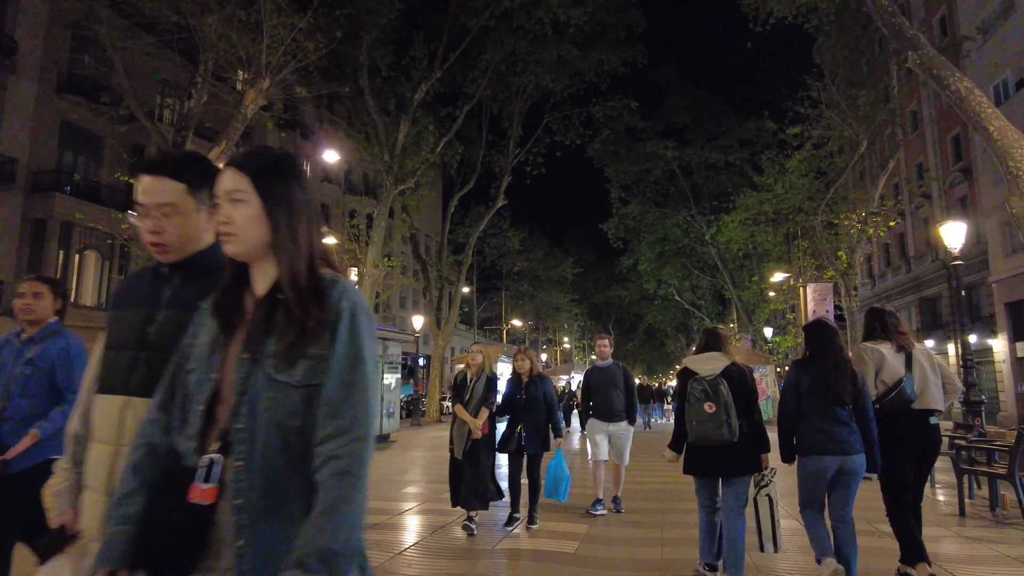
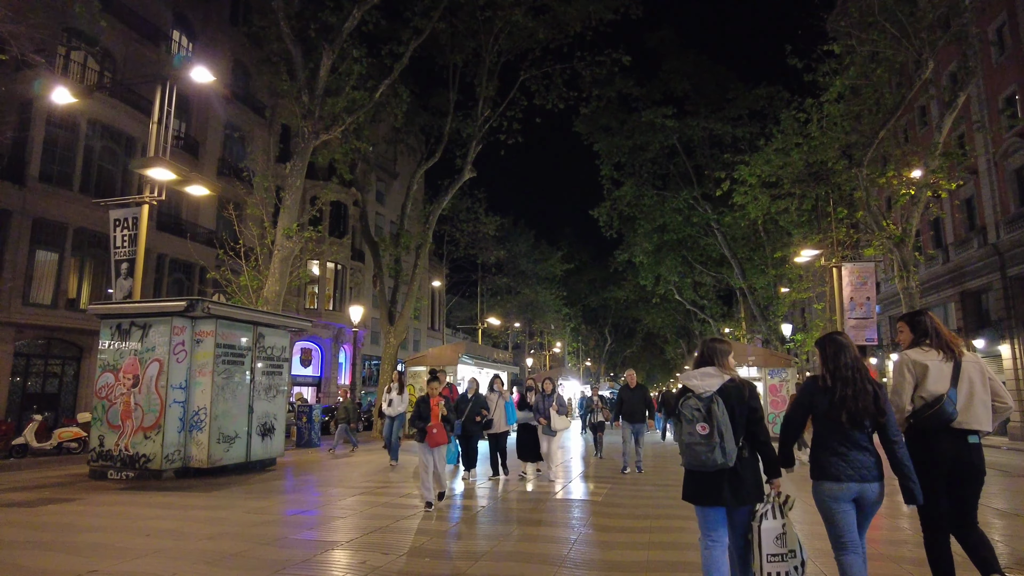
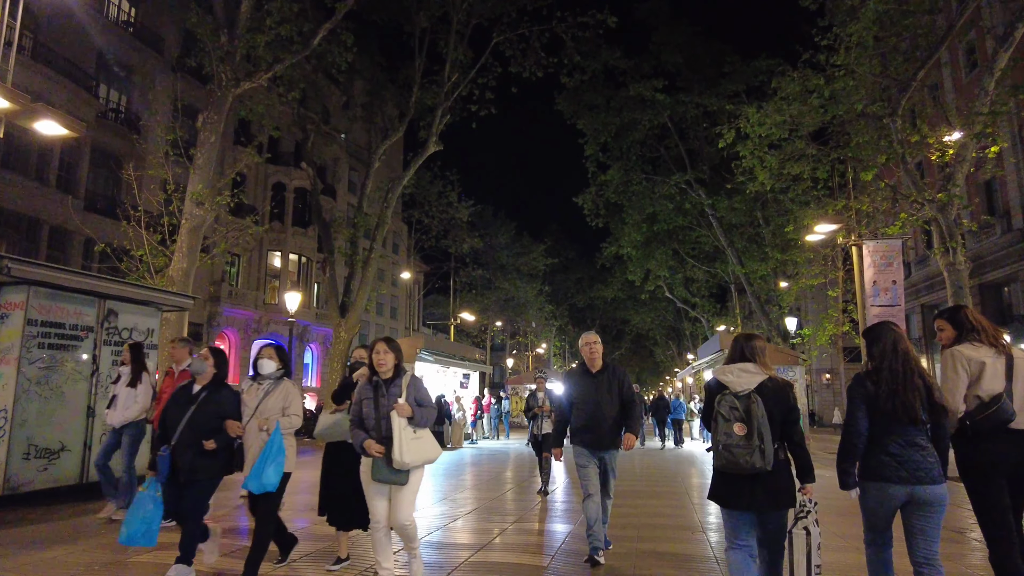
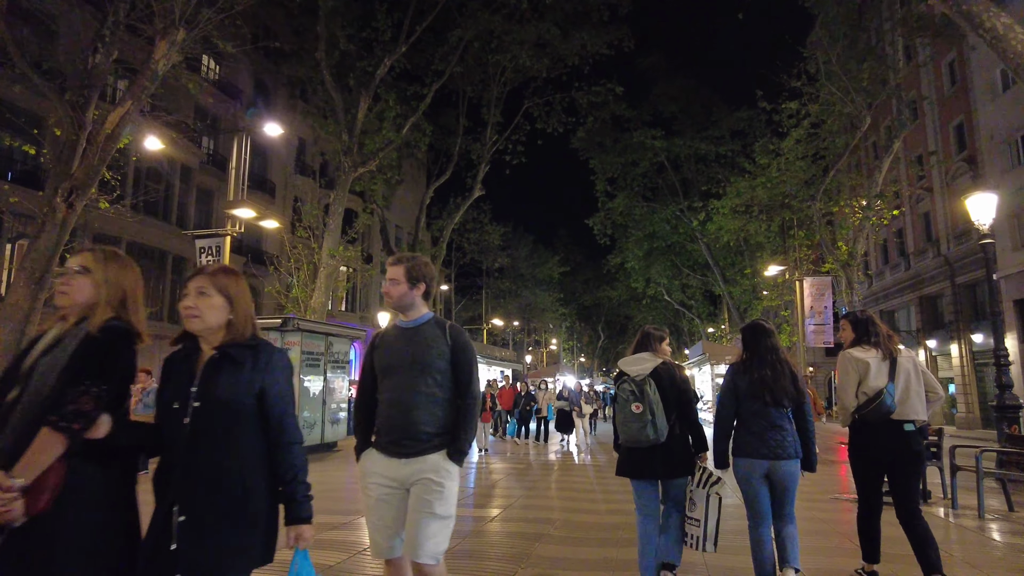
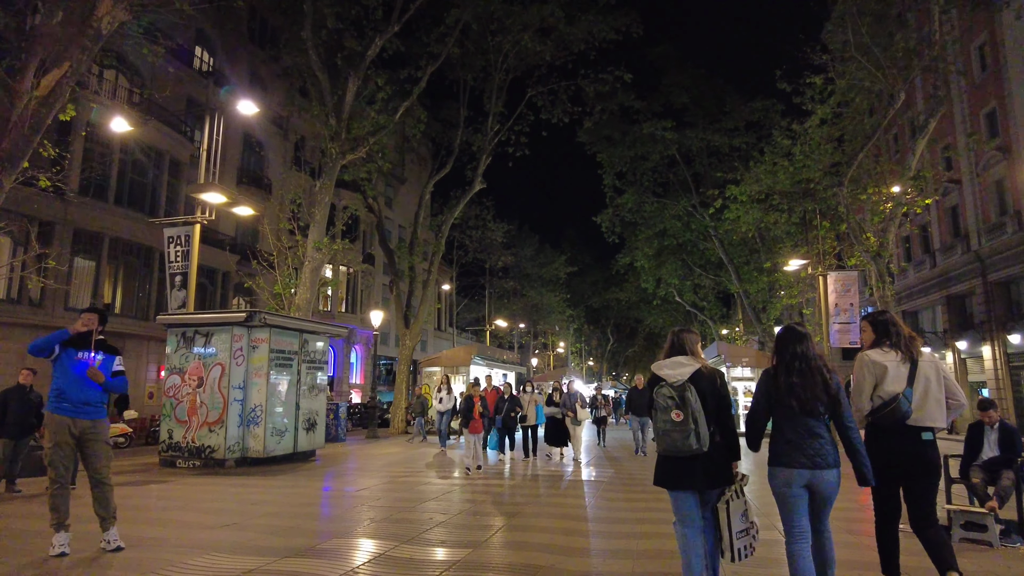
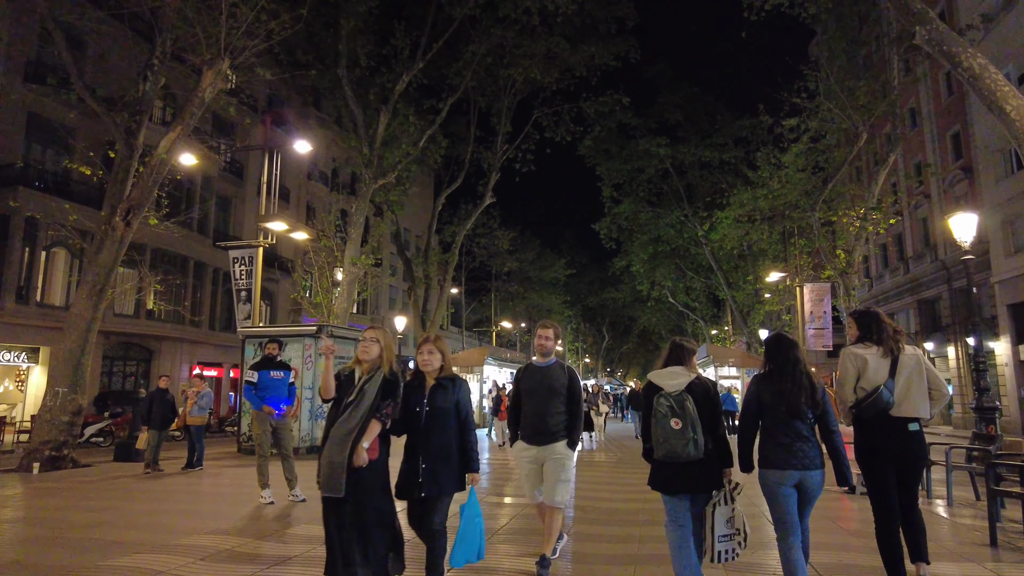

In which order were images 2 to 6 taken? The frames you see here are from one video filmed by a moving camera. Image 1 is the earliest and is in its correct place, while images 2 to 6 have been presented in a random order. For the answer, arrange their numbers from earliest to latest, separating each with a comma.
6, 4, 5, 2, 3
